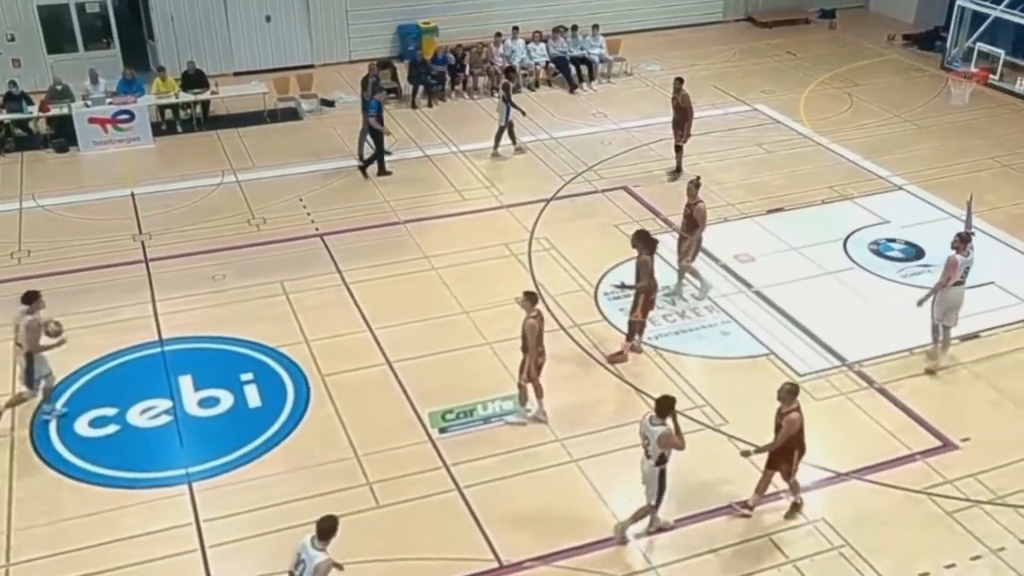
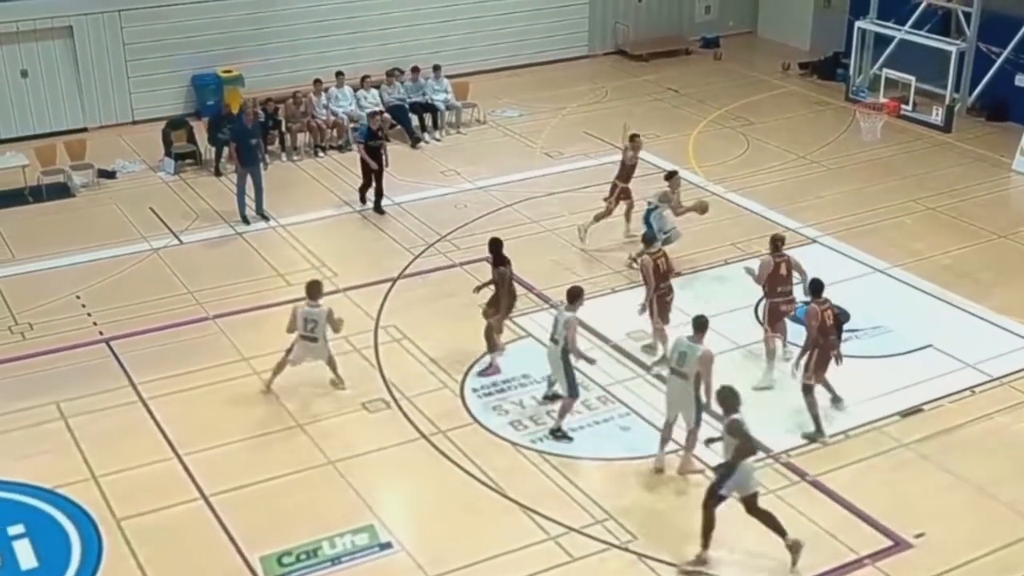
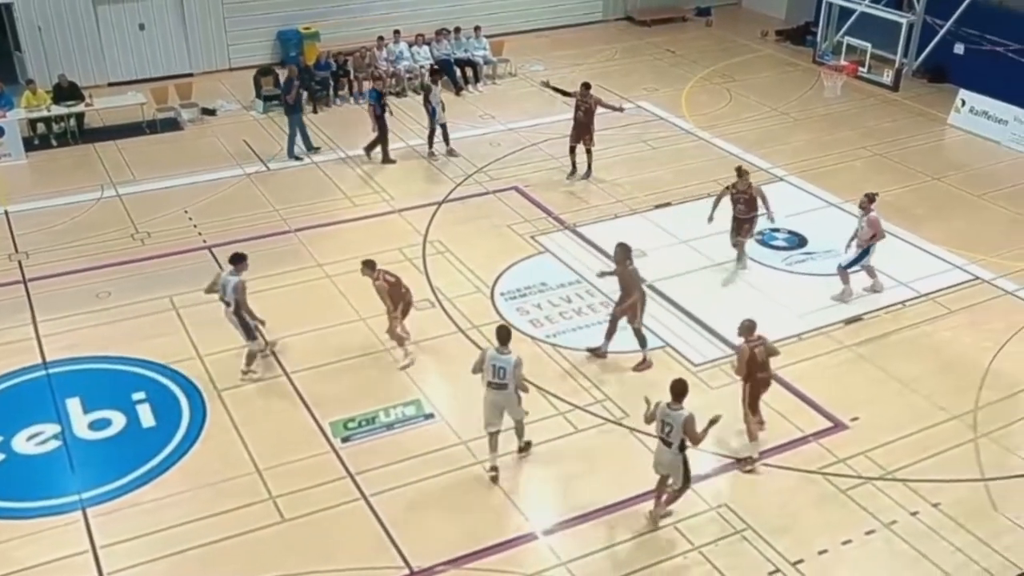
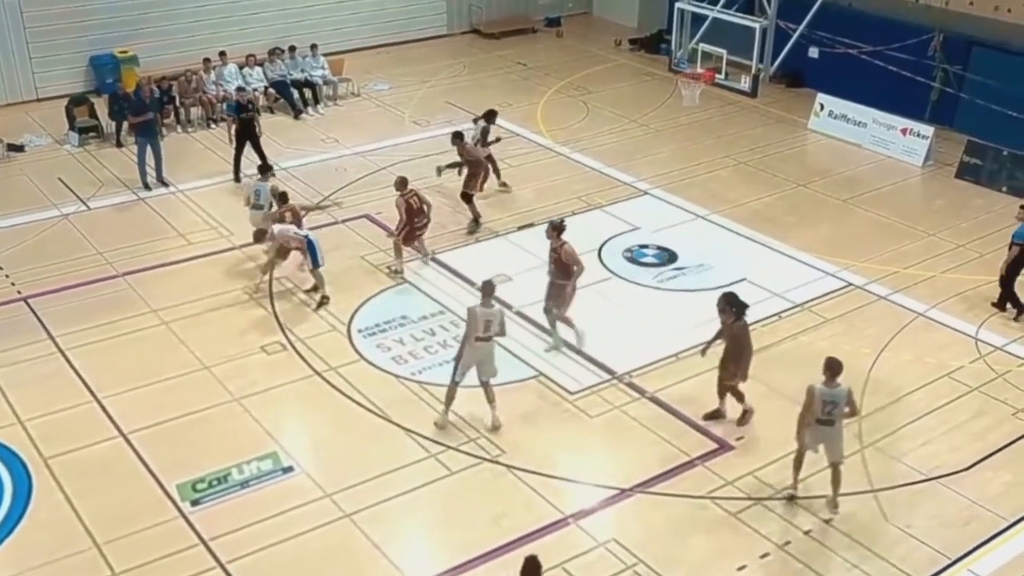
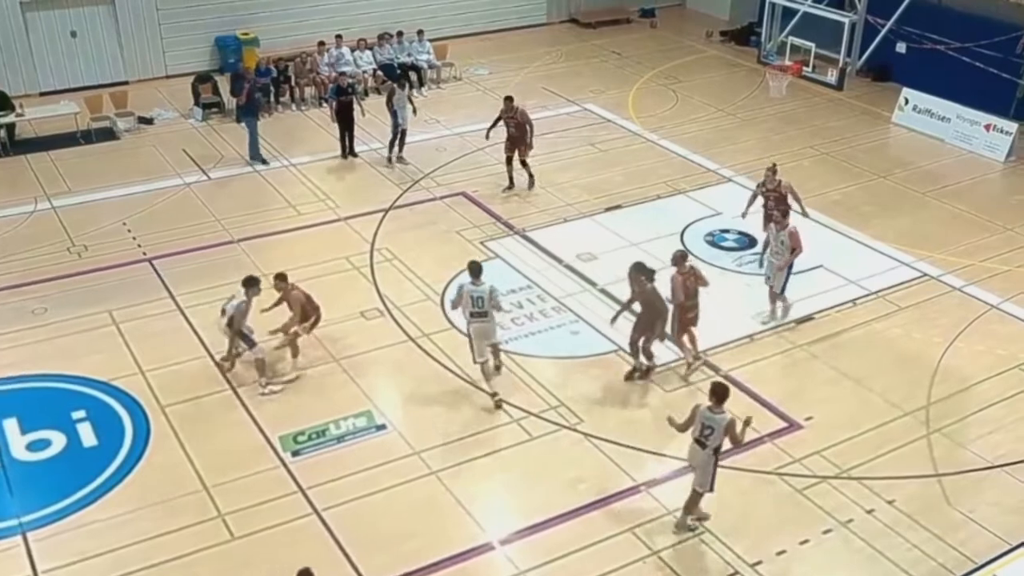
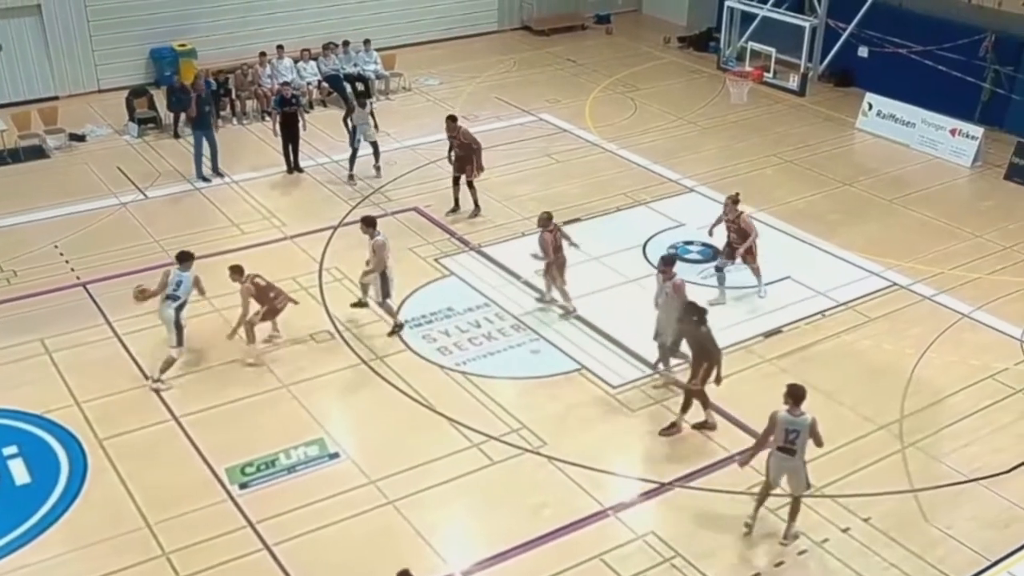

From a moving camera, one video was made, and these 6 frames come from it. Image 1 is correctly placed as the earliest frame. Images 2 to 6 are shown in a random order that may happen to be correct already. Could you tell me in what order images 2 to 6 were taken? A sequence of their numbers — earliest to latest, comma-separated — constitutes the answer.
3, 5, 6, 4, 2
